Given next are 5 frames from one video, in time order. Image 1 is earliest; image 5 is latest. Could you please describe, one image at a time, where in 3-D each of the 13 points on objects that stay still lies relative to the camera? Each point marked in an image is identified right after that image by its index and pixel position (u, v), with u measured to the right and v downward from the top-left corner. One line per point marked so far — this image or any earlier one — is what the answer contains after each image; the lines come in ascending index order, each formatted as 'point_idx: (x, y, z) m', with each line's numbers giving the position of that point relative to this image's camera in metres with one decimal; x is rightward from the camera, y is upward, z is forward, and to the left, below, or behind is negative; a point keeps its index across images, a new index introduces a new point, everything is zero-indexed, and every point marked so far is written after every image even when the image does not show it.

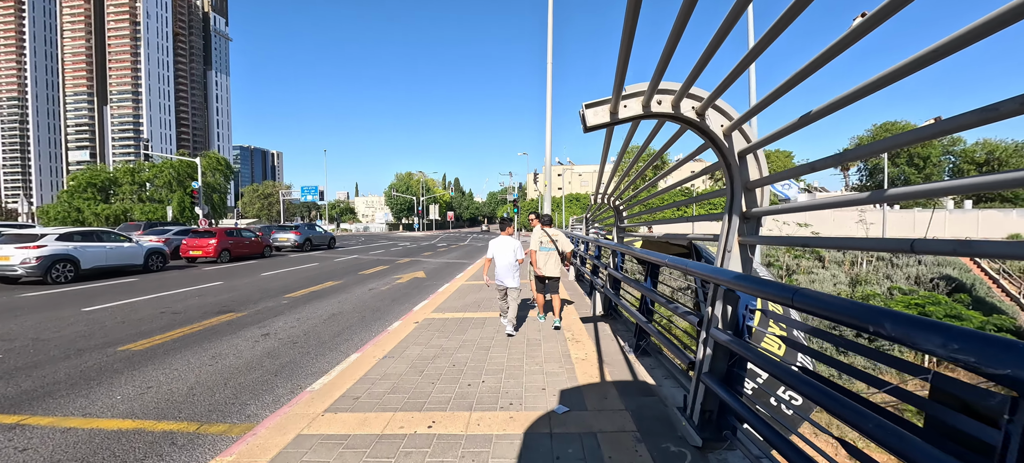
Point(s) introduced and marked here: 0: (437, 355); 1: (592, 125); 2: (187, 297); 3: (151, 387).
0: (-0.9, -1.5, +4.7) m
1: (+0.6, +0.8, +3.0) m
2: (-7.8, -1.6, +9.4) m
3: (-4.0, -1.7, +4.4) m
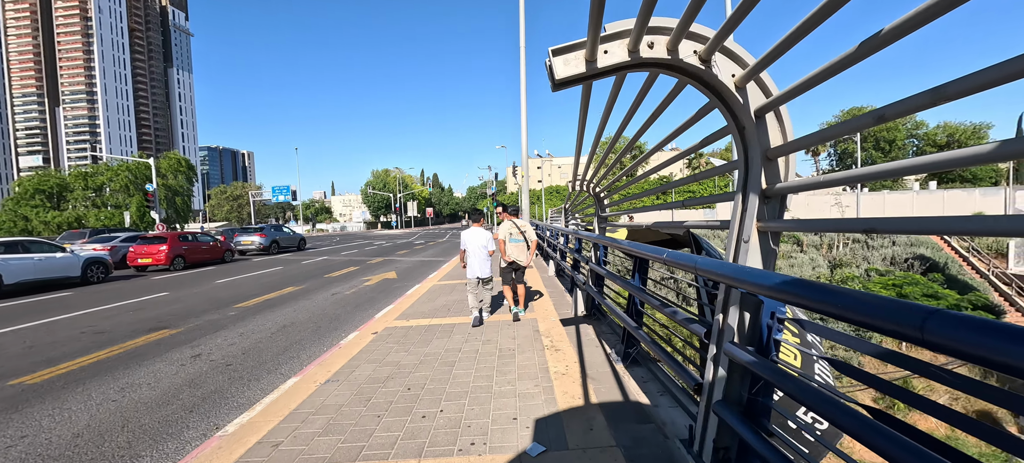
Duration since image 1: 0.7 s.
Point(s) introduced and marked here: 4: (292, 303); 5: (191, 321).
0: (-1.2, -1.5, +3.9) m
1: (+0.3, +0.9, +2.2) m
2: (-8.3, -1.7, +8.3) m
3: (-4.3, -1.8, +3.5) m
4: (-4.9, -1.6, +8.7) m
5: (-6.1, -1.7, +7.4) m
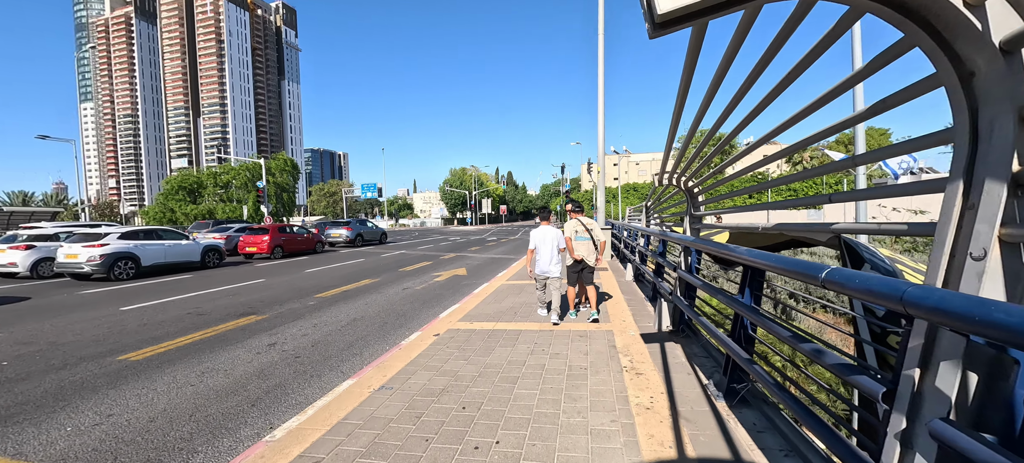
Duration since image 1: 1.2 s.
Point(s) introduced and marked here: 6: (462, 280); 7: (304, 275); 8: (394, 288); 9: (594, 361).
0: (-0.6, -1.4, +3.5) m
1: (+0.6, +0.9, +1.6) m
2: (-6.8, -1.5, +9.1) m
3: (-3.7, -1.7, +3.6) m
4: (-3.3, -1.5, +8.9) m
5: (-4.7, -1.5, +7.8) m
6: (-1.4, -1.4, +11.0) m
7: (-6.7, -1.4, +12.5) m
8: (-3.0, -1.4, +9.8) m
9: (+0.9, -1.4, +4.1) m
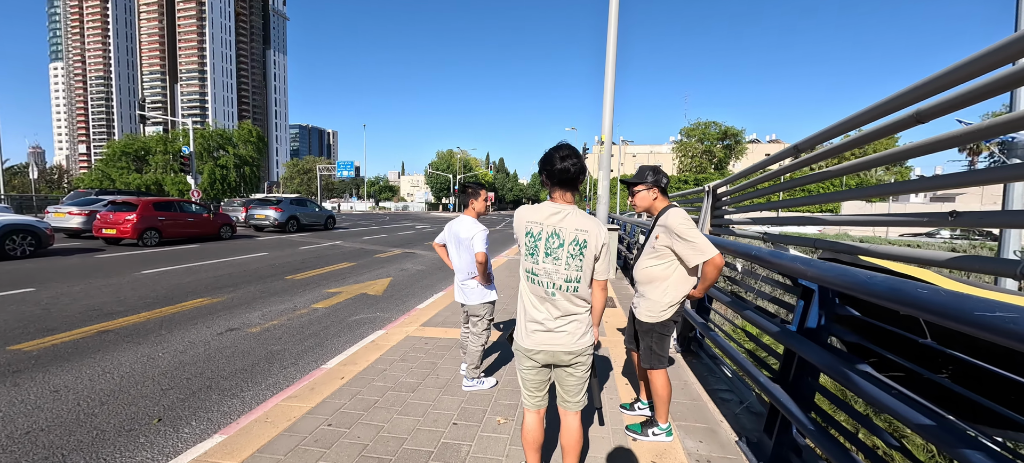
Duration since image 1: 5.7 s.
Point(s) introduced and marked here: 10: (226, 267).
0: (-1.4, -1.6, -1.0) m
1: (-0.1, +0.6, -3.0) m
2: (-7.7, -1.2, +4.4) m
3: (-4.6, -1.7, -1.0) m
4: (-4.3, -1.3, +4.3) m
5: (-5.7, -1.4, +3.1) m
6: (-2.4, -1.2, +6.4) m
7: (-7.7, -1.0, +7.8) m
8: (-4.0, -1.3, +5.2) m
9: (0.0, -1.5, -0.4) m
10: (-6.9, -0.9, +9.5) m
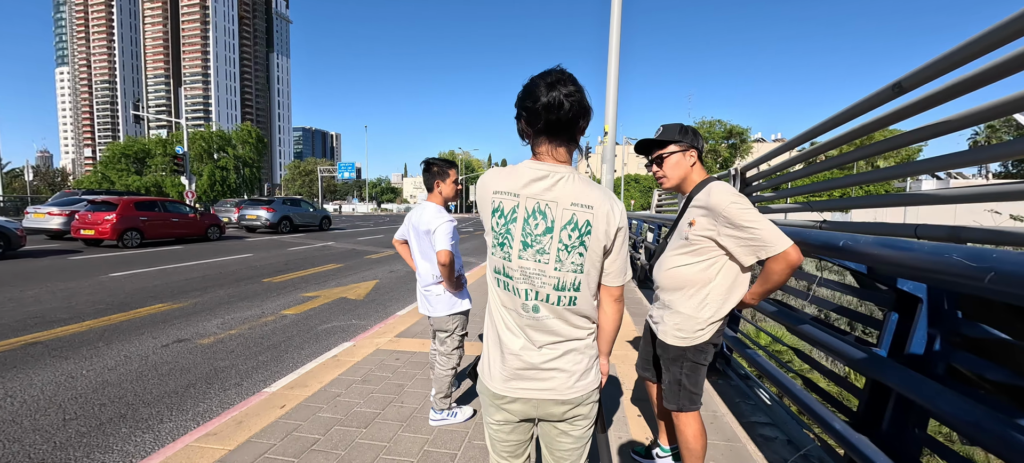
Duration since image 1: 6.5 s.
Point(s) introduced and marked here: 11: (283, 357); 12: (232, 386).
0: (-1.6, -1.5, -1.7) m
1: (-0.3, +0.7, -3.7) m
2: (-7.9, -1.2, +3.8) m
3: (-4.8, -1.6, -1.6) m
4: (-4.4, -1.3, +3.6) m
5: (-5.8, -1.3, +2.5) m
6: (-2.5, -1.2, +5.8) m
7: (-7.8, -0.9, +7.2) m
8: (-4.1, -1.2, +4.6) m
9: (-0.1, -1.5, -1.1) m
10: (-6.9, -0.9, +8.8) m
11: (-2.3, -1.3, +4.1) m
12: (-2.4, -1.3, +3.5) m
